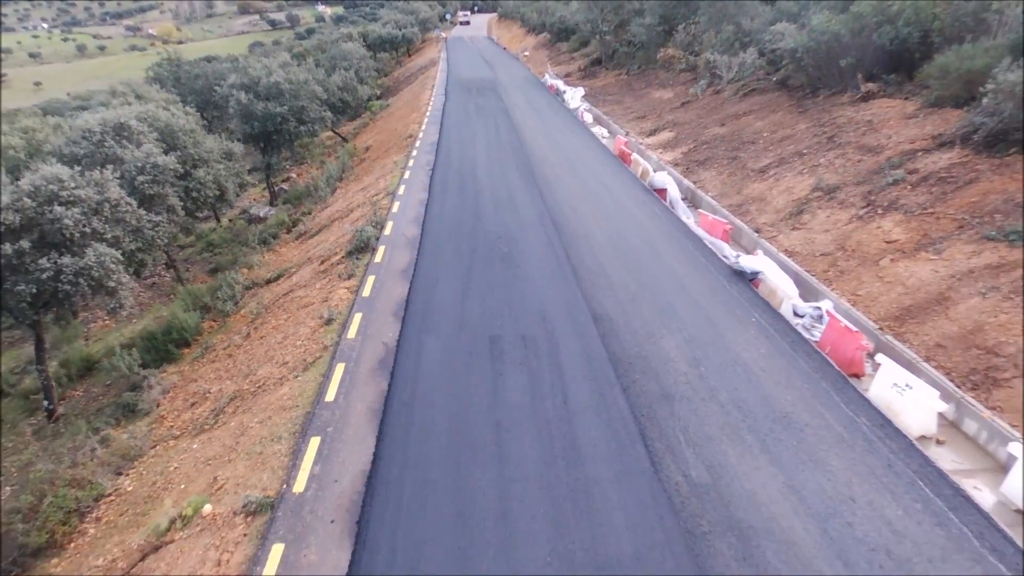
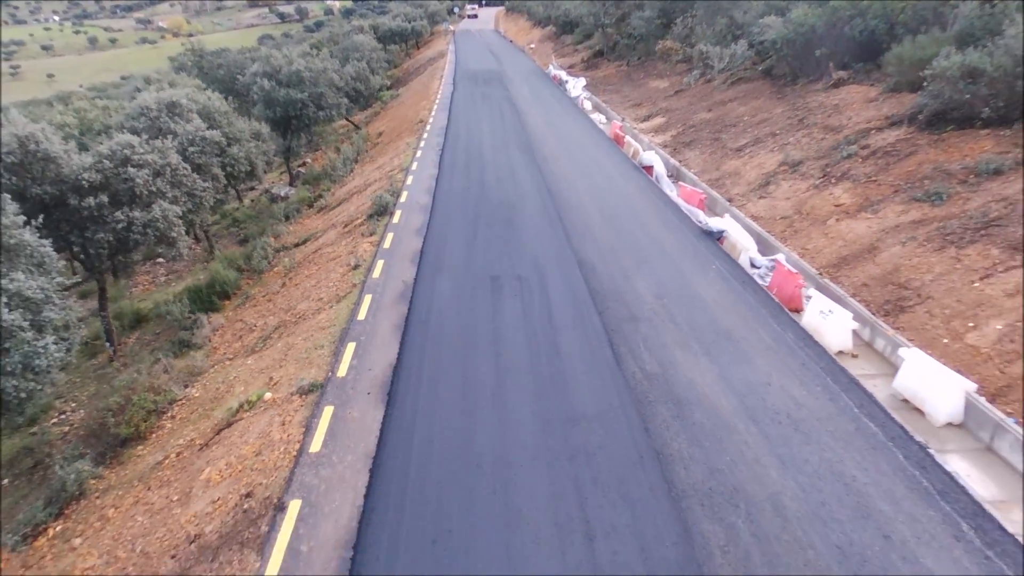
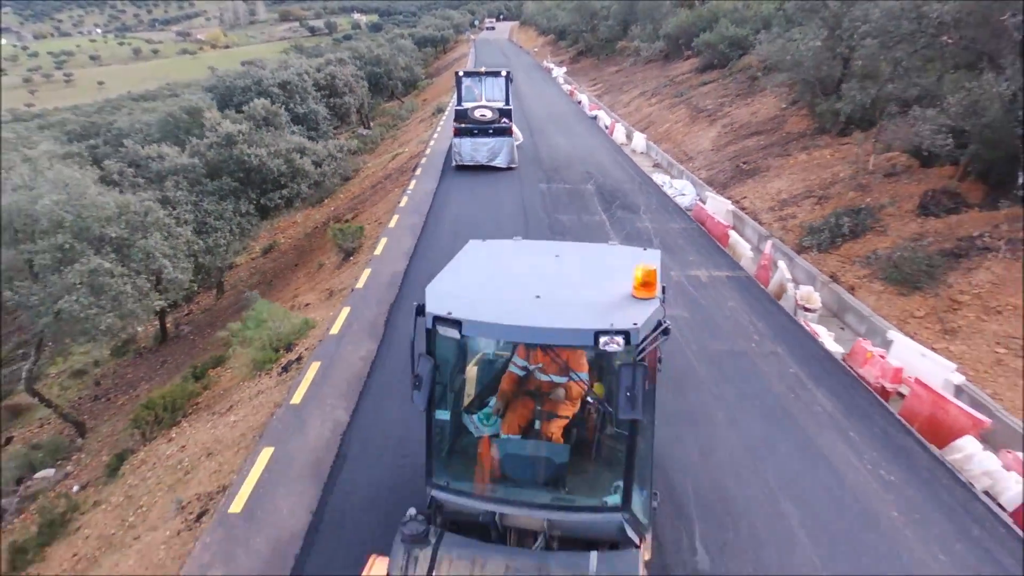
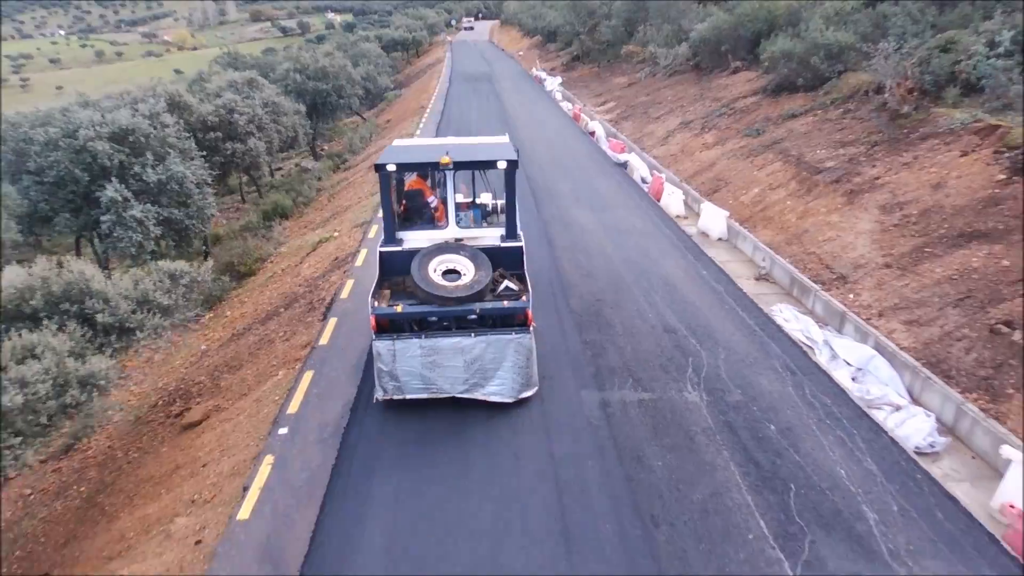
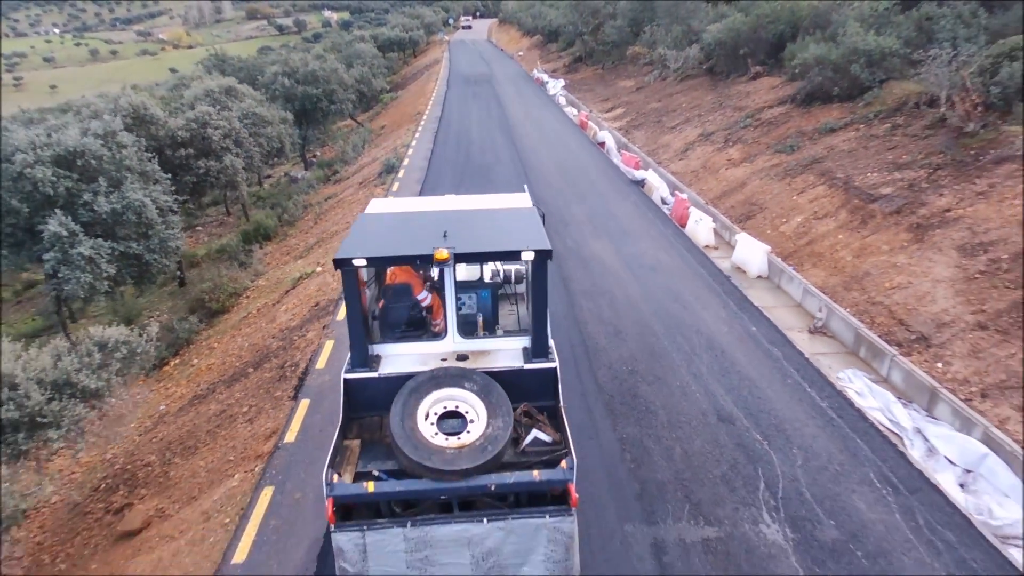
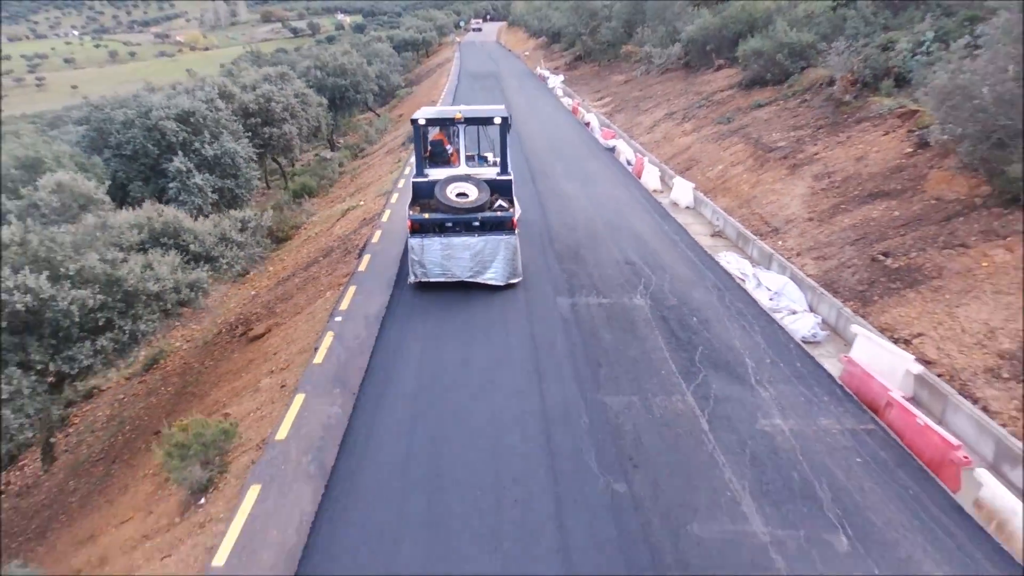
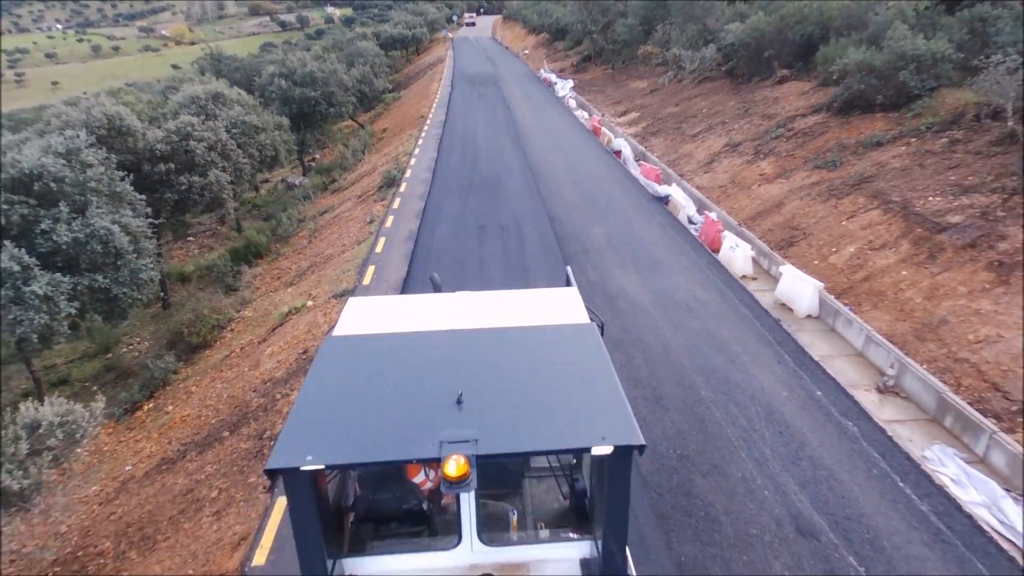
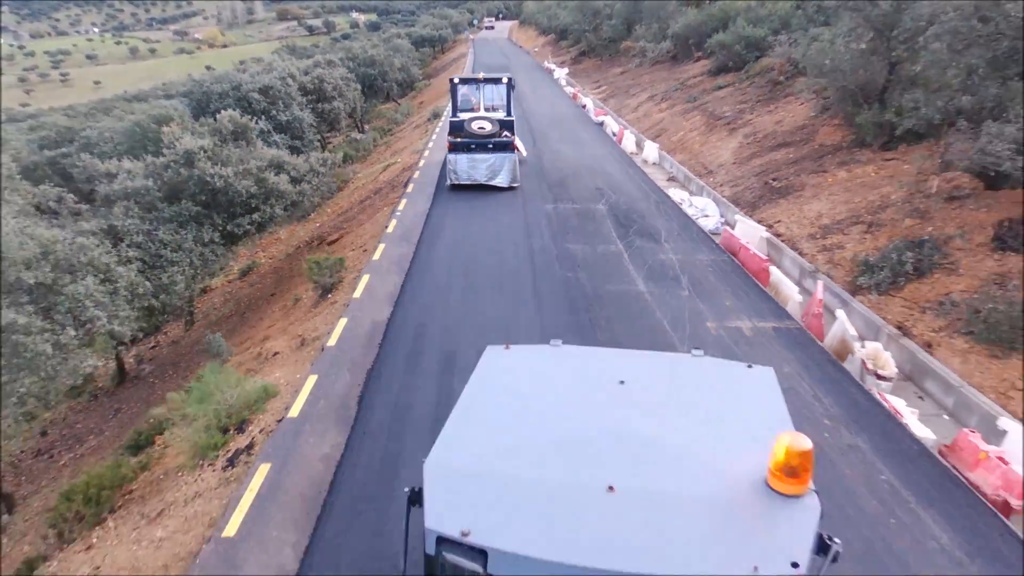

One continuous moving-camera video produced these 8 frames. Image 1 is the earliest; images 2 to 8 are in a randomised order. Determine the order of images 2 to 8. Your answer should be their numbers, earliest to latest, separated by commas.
2, 7, 5, 4, 6, 8, 3
